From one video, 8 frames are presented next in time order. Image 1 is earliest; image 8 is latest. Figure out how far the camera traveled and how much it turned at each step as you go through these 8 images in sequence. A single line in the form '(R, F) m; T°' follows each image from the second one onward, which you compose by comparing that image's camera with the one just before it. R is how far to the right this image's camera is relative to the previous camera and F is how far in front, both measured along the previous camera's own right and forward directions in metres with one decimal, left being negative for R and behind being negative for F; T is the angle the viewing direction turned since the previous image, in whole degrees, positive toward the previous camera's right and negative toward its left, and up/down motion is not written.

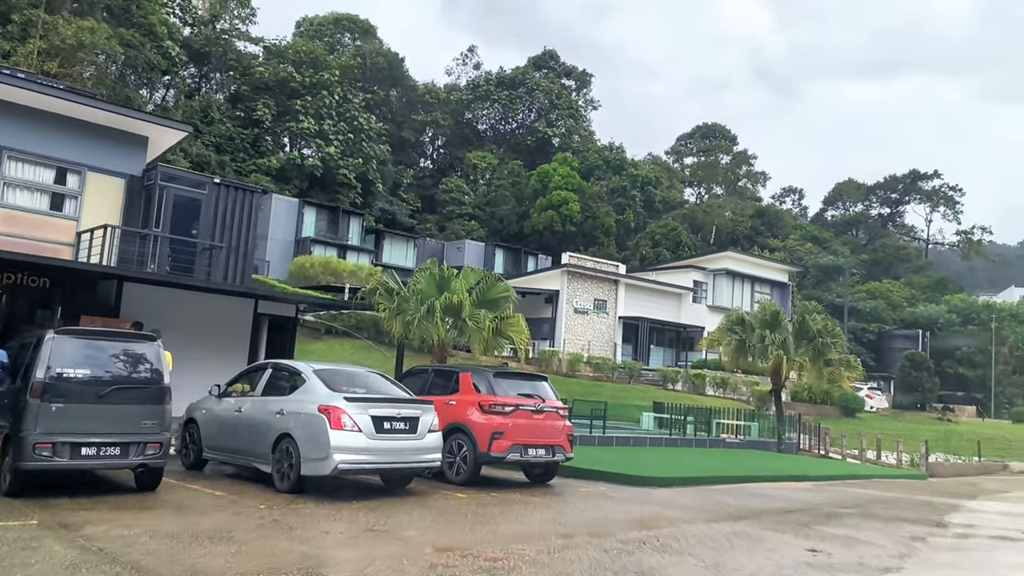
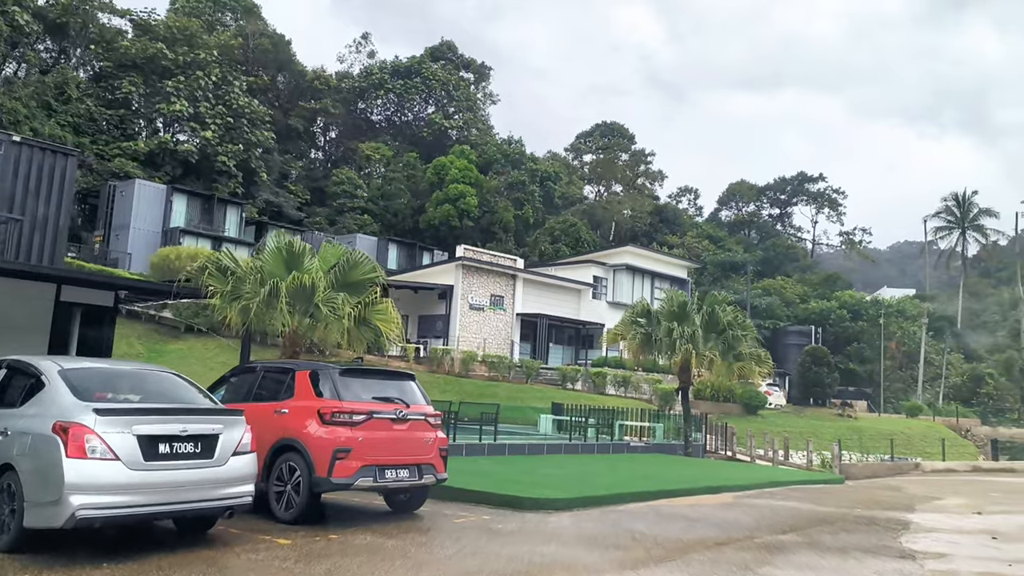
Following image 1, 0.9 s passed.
(+0.4, +2.0) m; +7°
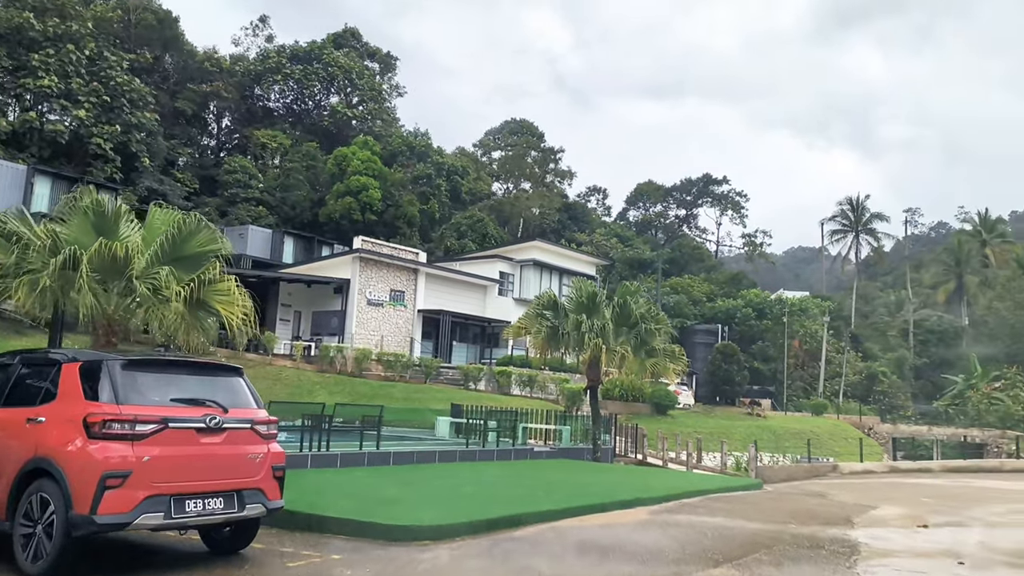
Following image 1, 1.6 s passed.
(+0.3, +1.7) m; +7°
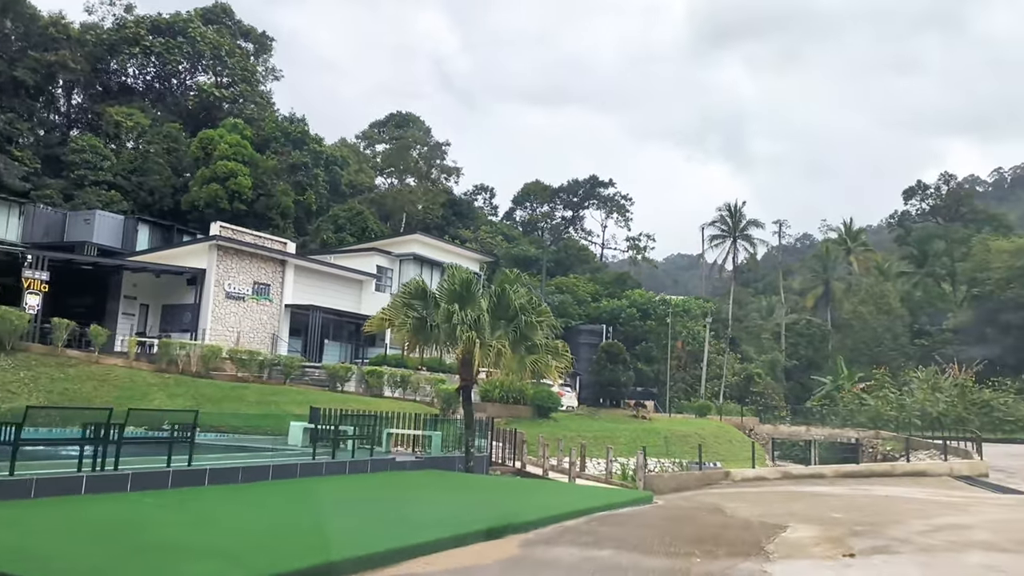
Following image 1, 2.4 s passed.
(+0.4, +1.9) m; +8°
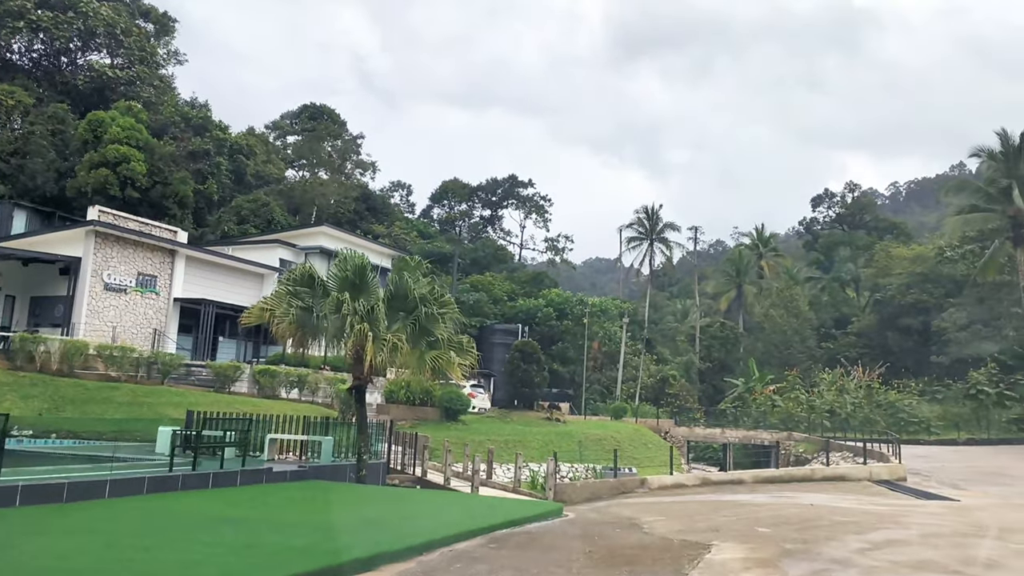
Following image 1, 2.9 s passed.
(+0.3, +1.3) m; +6°
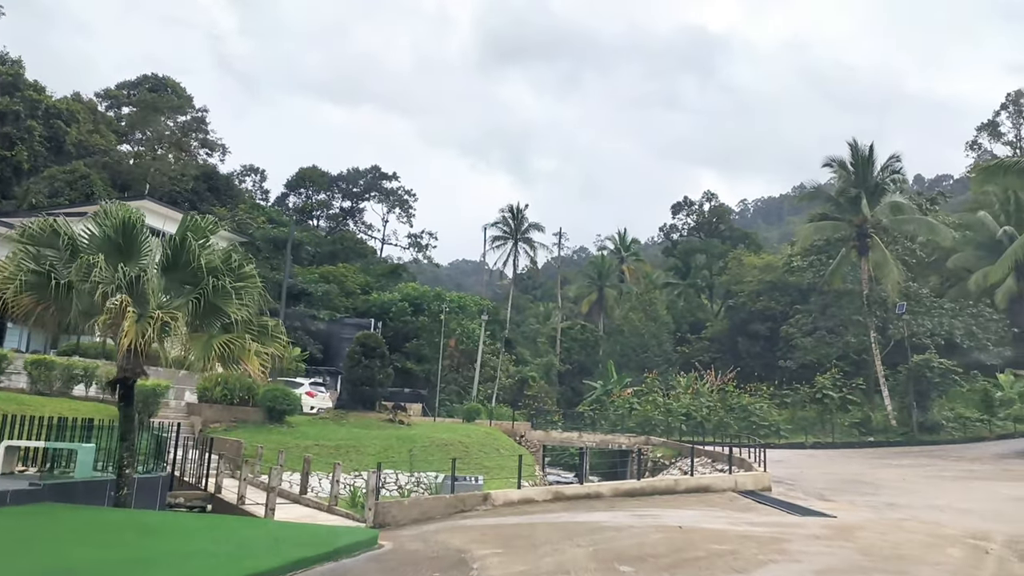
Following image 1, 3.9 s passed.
(+0.6, +2.2) m; +10°
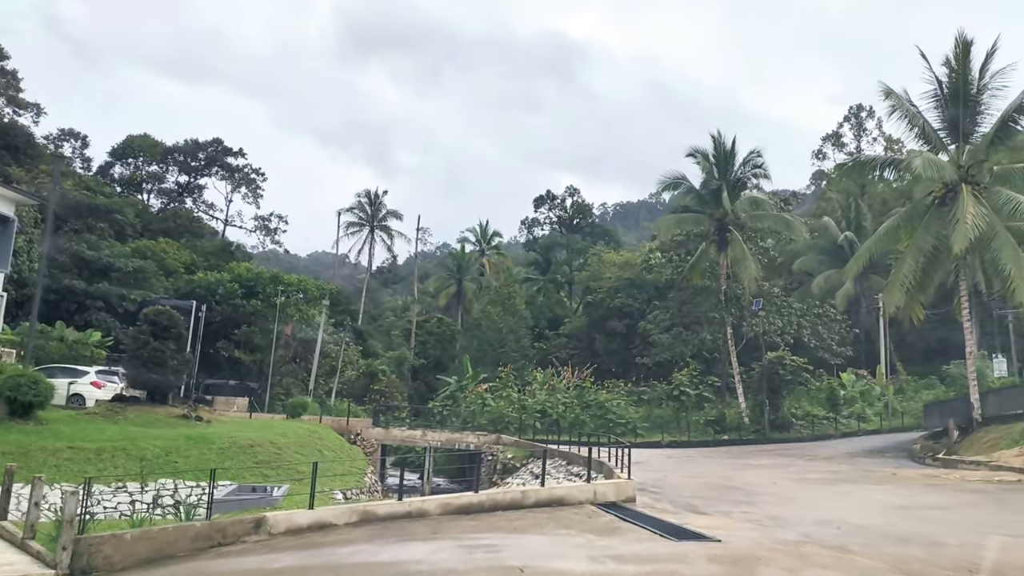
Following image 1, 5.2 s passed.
(+0.7, +2.8) m; +10°
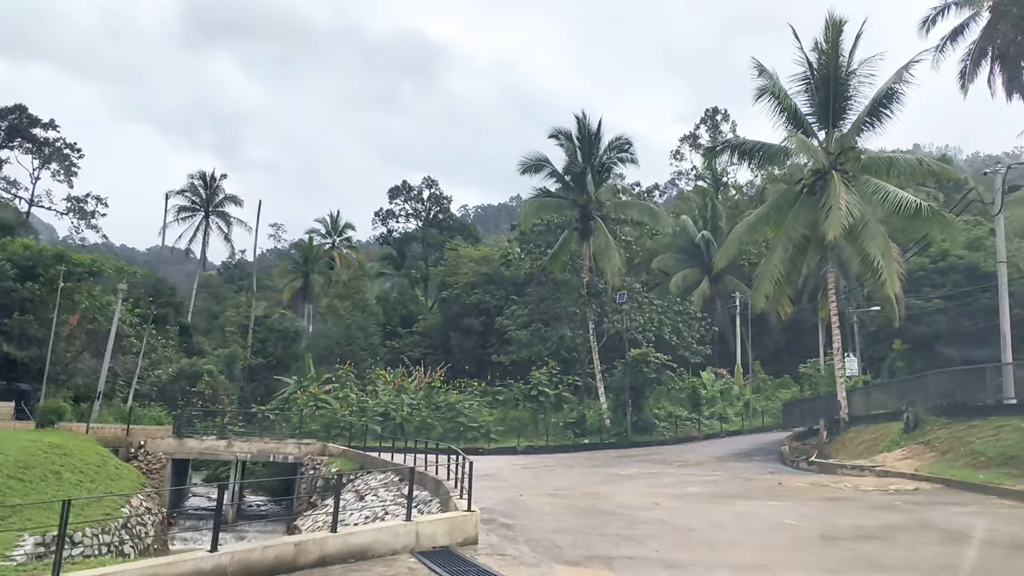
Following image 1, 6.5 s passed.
(+0.7, +3.6) m; +10°
